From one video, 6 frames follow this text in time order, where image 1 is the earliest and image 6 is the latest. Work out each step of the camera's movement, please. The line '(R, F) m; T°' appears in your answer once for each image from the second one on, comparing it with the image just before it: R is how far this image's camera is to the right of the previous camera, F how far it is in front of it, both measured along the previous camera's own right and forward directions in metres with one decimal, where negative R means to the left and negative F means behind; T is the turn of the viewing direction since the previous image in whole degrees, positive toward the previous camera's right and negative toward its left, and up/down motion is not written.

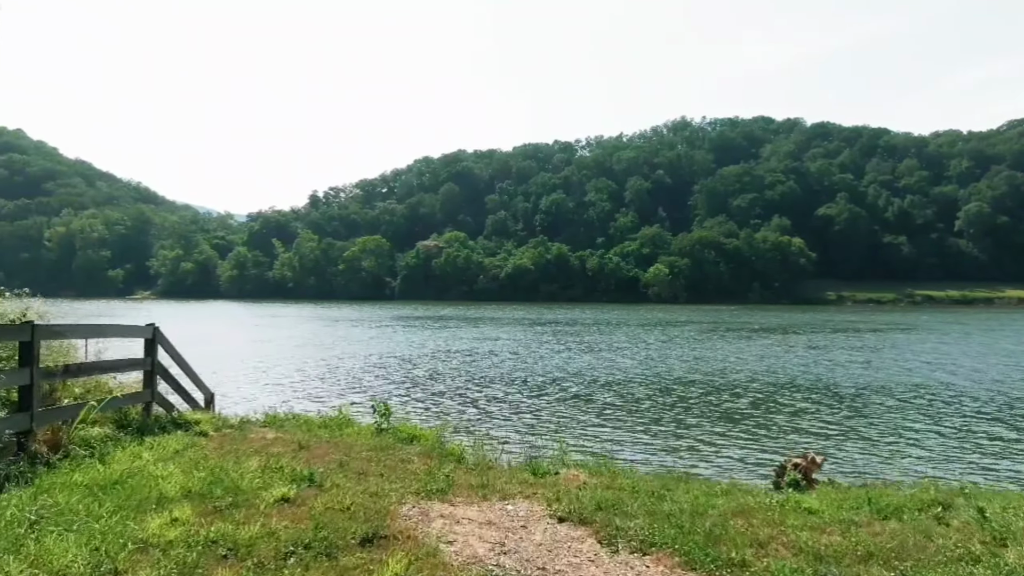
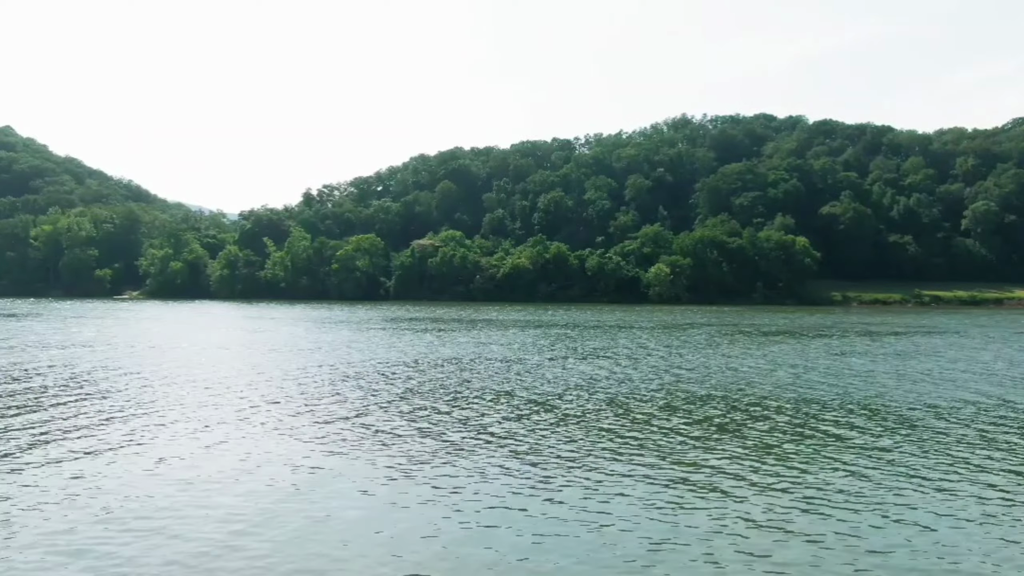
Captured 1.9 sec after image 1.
(0.0, +3.1) m; 0°
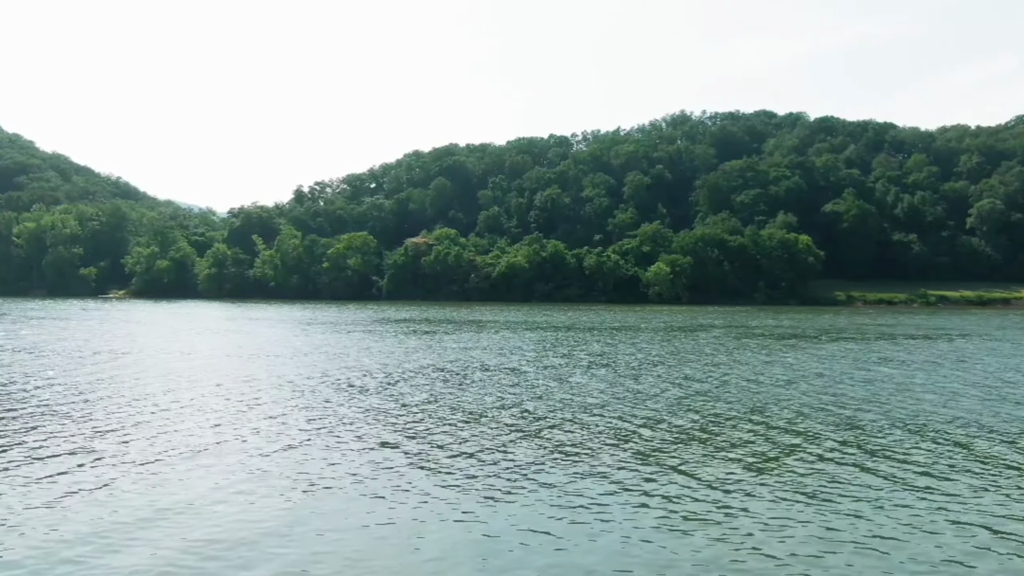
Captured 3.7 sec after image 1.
(0.0, +3.2) m; 0°
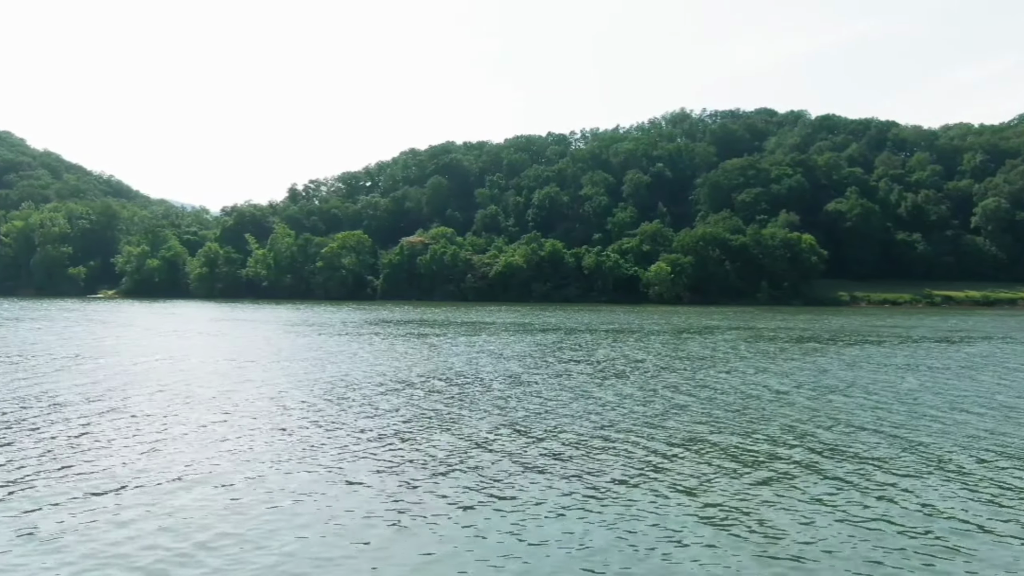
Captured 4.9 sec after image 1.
(0.0, +2.3) m; 0°
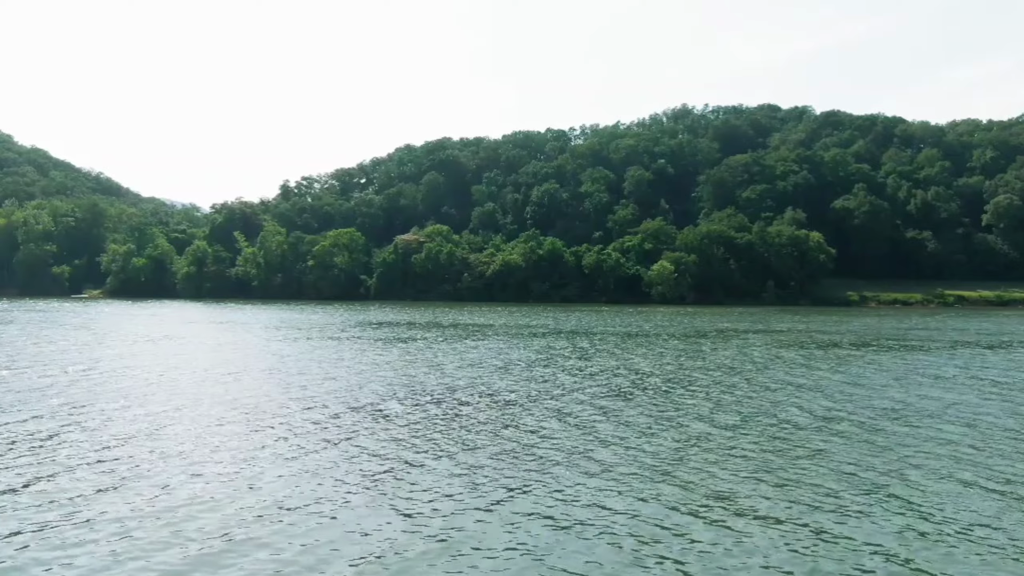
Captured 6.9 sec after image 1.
(+0.1, +3.9) m; 0°
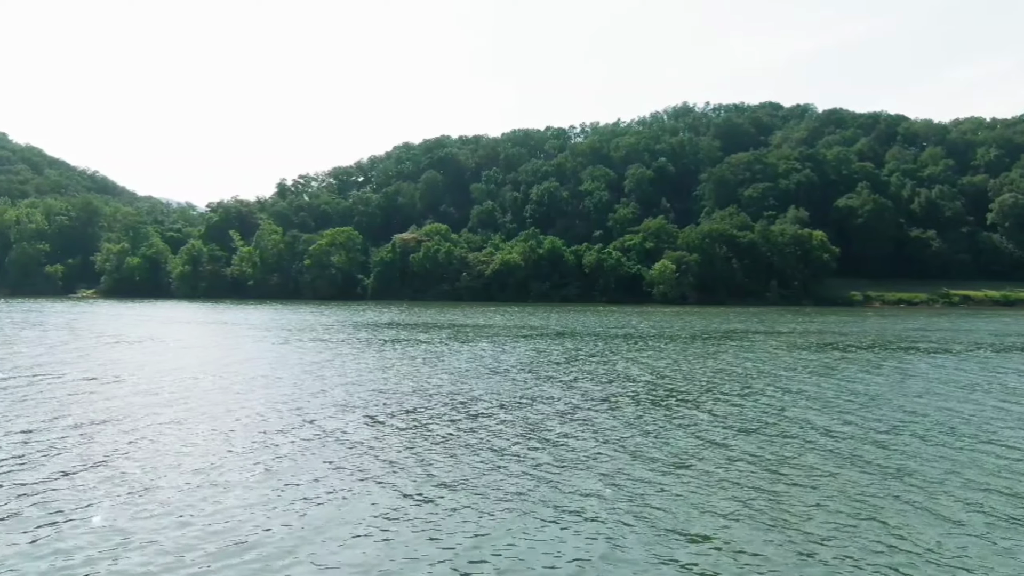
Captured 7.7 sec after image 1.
(0.0, +1.6) m; 0°
